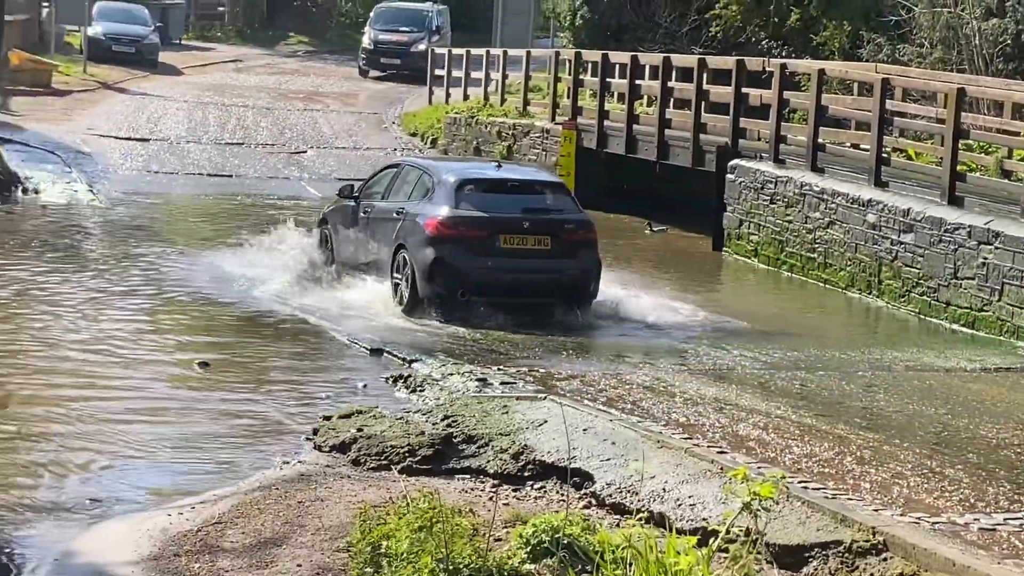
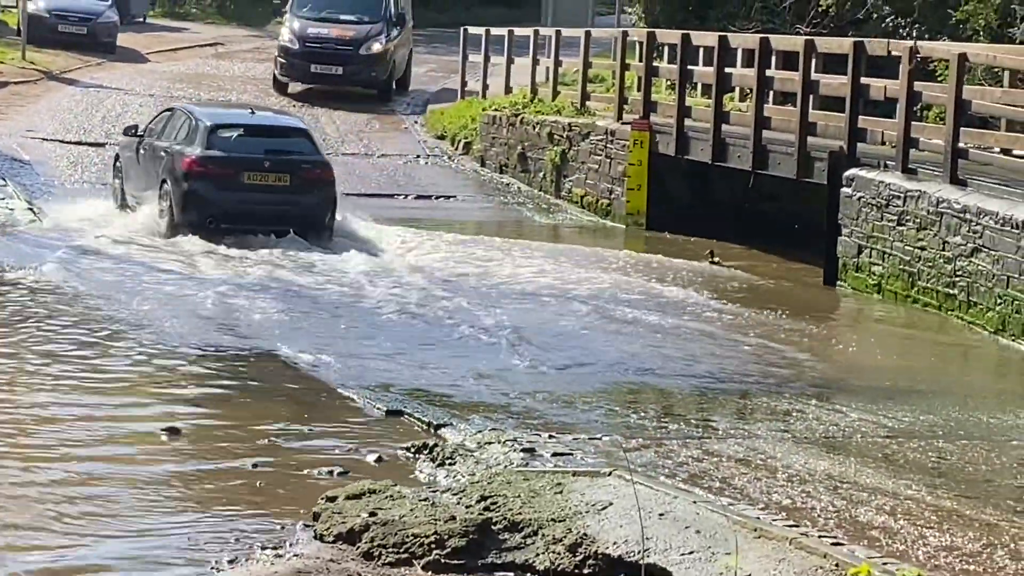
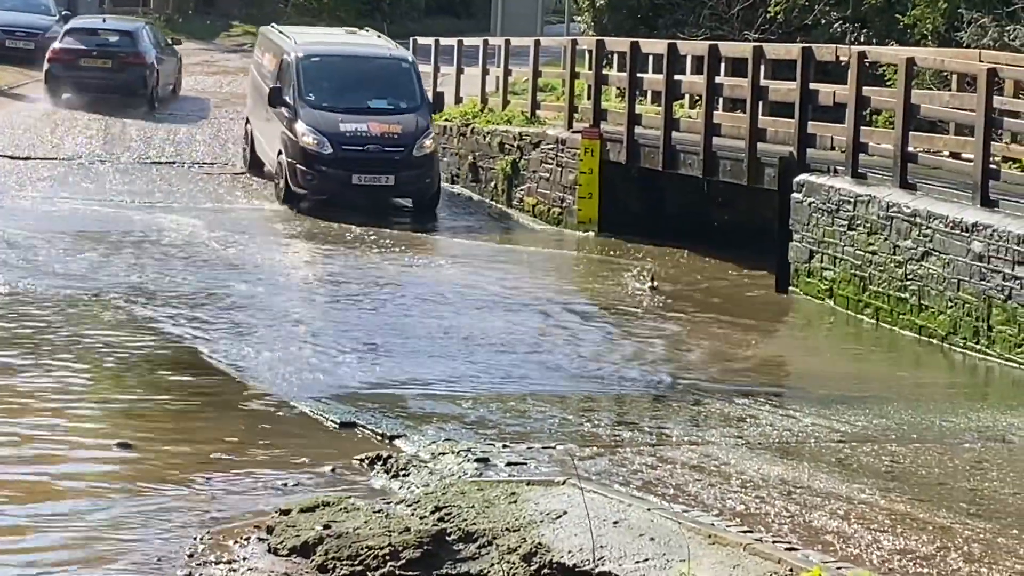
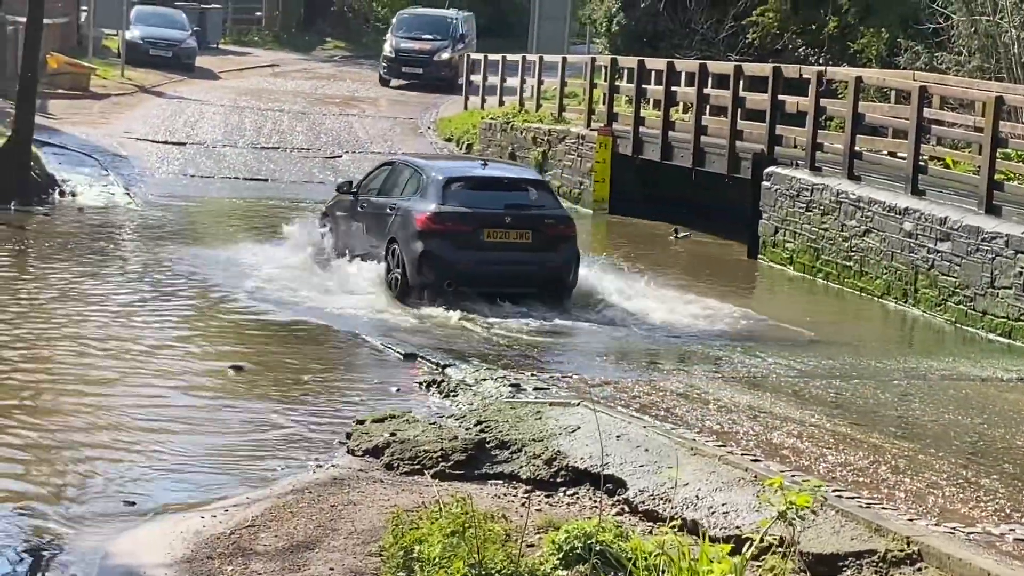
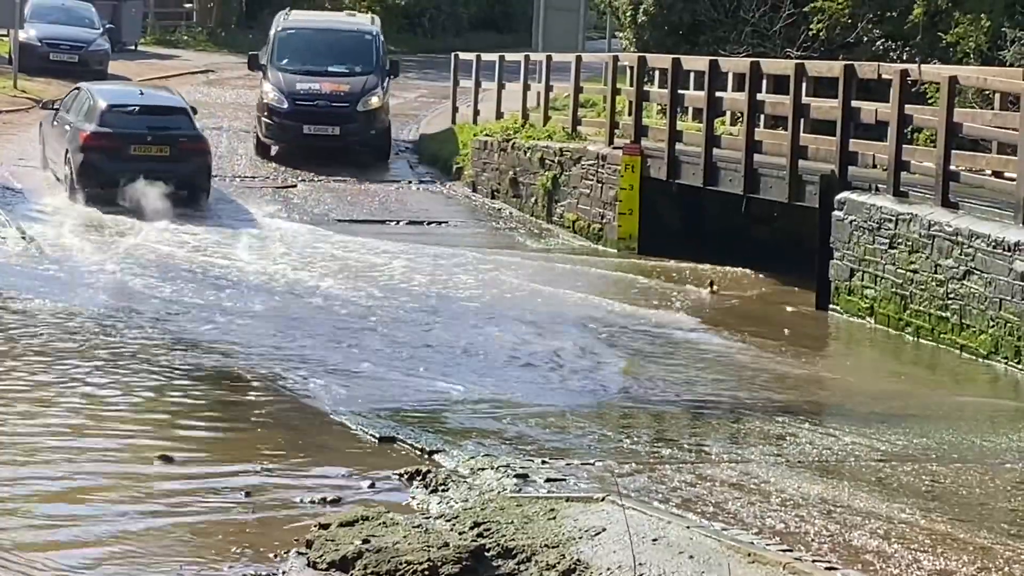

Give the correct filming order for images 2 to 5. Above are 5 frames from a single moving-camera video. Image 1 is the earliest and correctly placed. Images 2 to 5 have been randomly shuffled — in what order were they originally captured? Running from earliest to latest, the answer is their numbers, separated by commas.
4, 2, 5, 3
